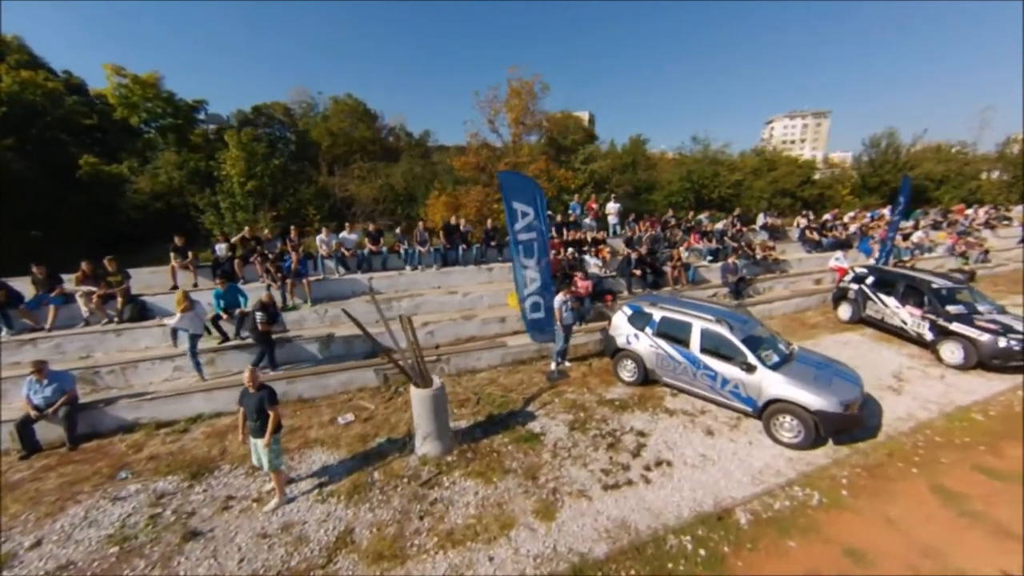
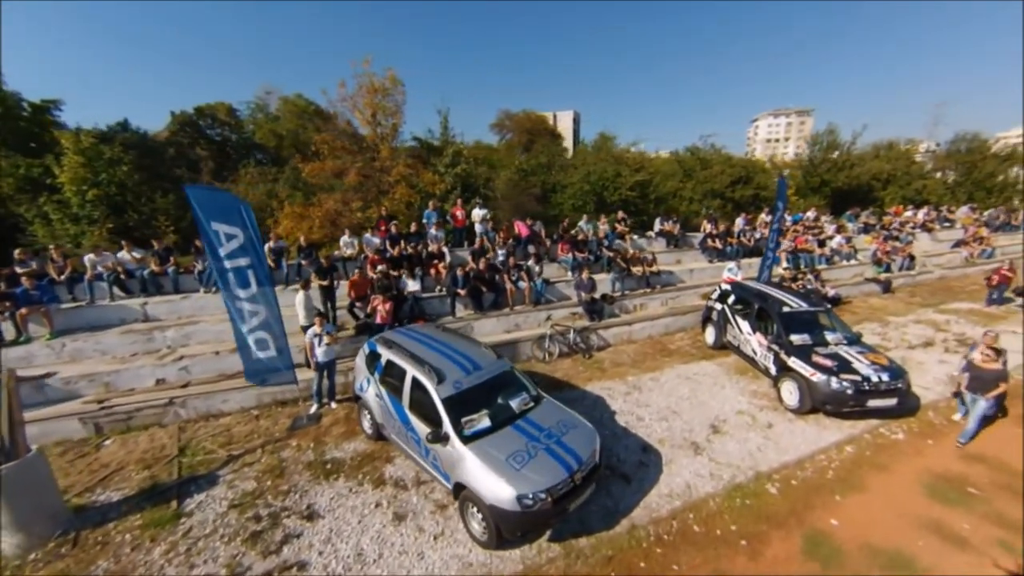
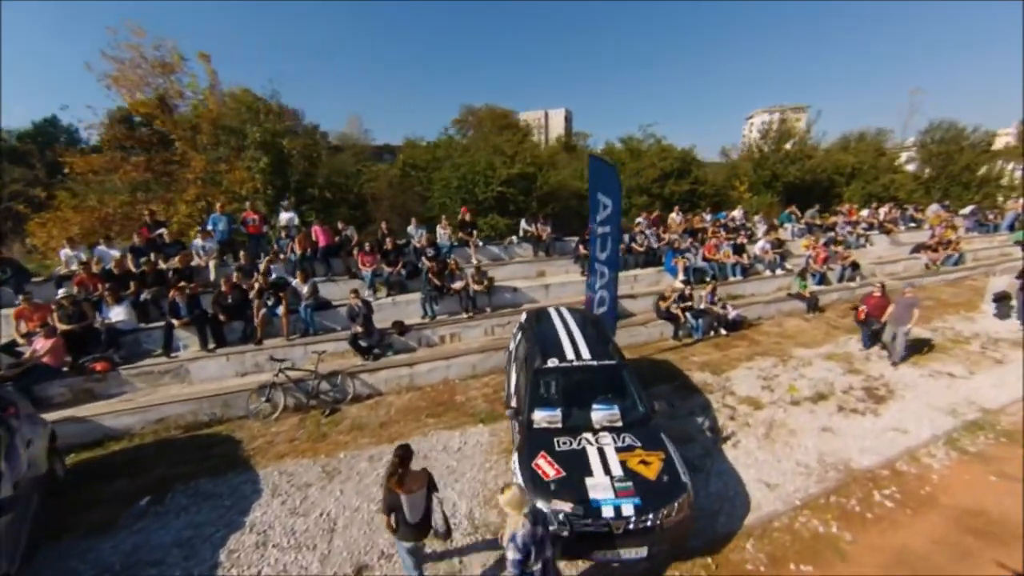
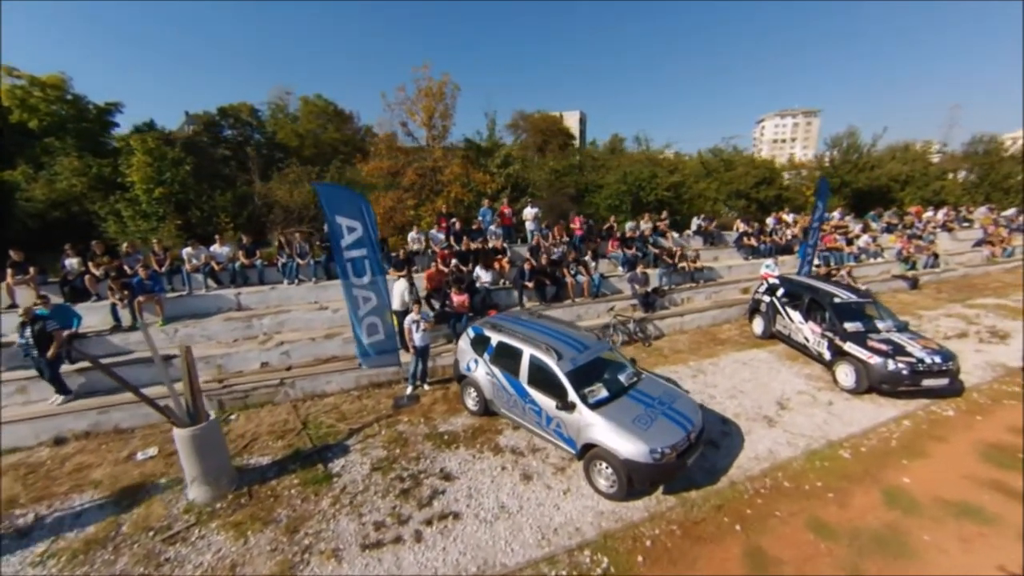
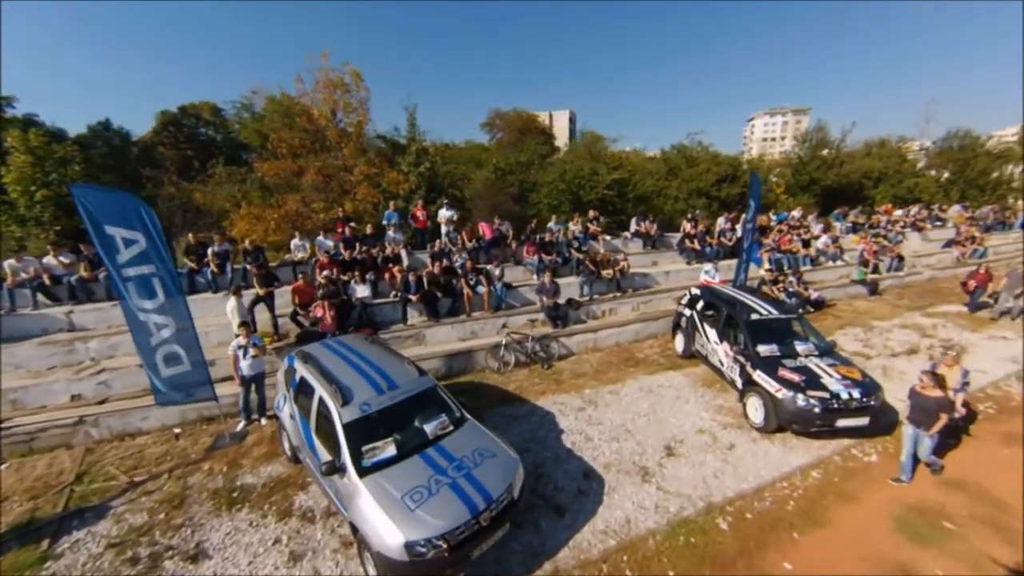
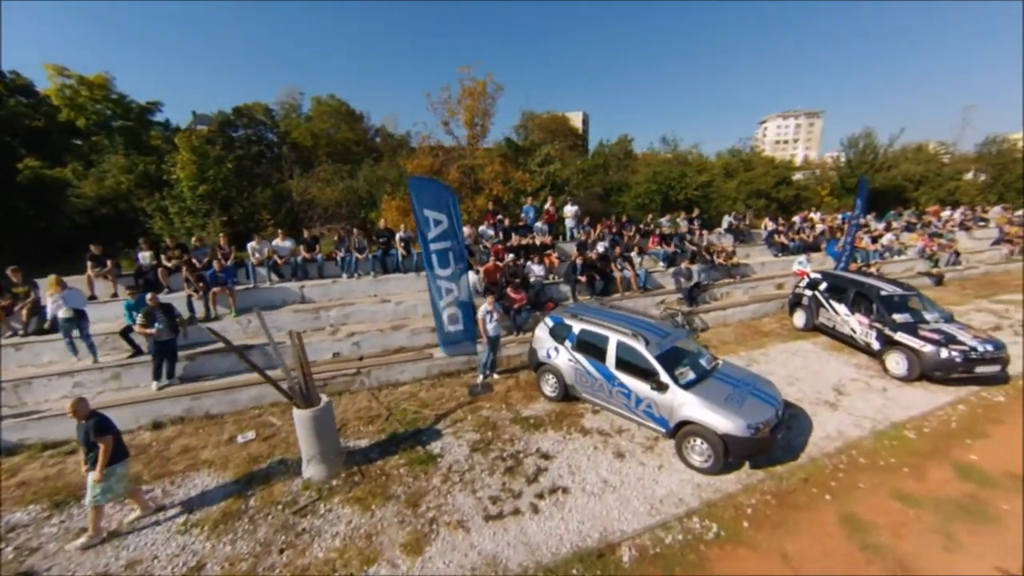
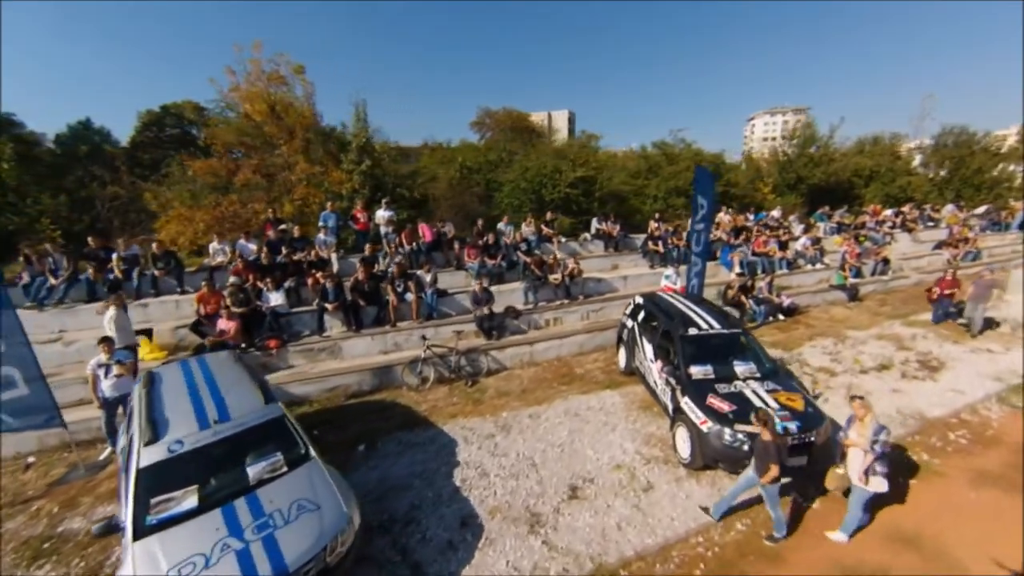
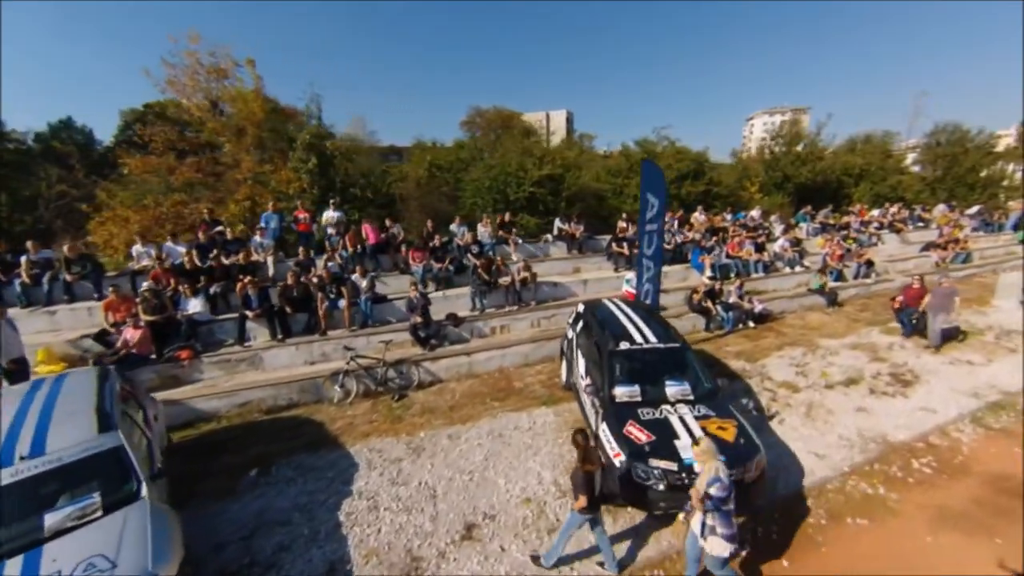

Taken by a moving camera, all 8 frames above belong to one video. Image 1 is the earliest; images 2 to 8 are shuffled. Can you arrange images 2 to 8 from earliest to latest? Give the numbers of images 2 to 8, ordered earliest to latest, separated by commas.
6, 4, 2, 5, 7, 8, 3
